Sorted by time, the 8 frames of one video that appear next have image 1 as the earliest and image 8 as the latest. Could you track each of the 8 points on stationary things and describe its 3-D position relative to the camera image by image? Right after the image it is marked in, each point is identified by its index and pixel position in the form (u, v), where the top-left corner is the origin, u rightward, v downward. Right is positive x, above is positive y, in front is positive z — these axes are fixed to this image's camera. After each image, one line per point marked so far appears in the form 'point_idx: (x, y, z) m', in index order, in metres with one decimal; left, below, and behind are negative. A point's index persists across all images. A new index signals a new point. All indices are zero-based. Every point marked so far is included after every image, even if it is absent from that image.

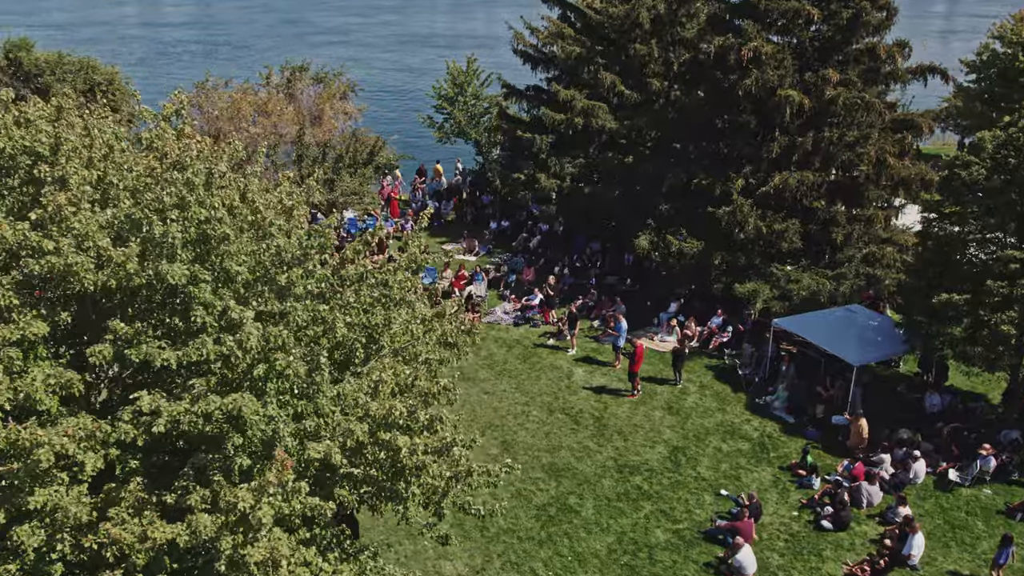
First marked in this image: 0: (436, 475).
0: (-0.9, -2.3, +11.7) m
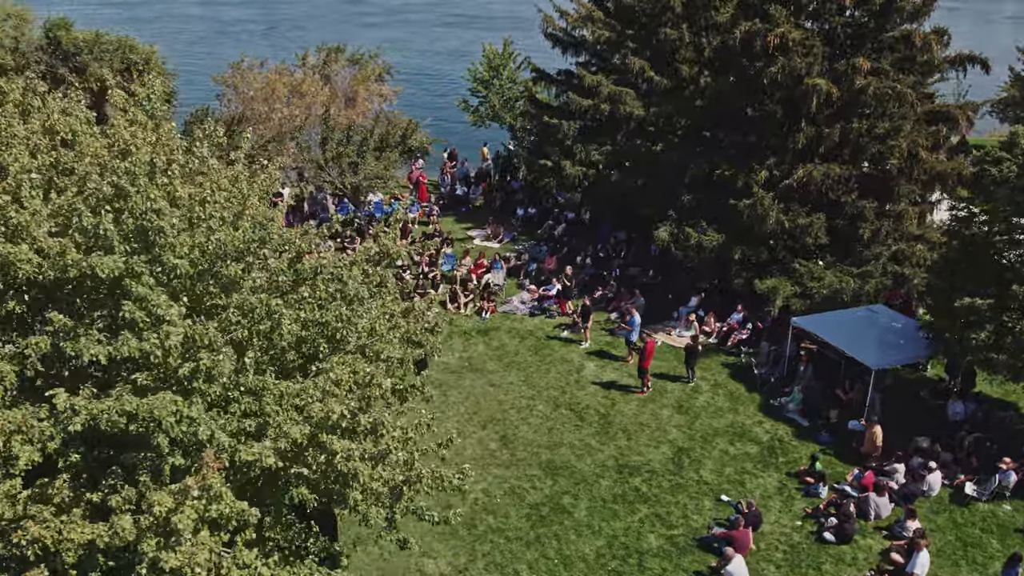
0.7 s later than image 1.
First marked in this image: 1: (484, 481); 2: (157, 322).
0: (-1.5, -2.2, +11.2) m
1: (-0.6, -3.9, +19.4) m
2: (-3.7, -0.4, +10.0) m
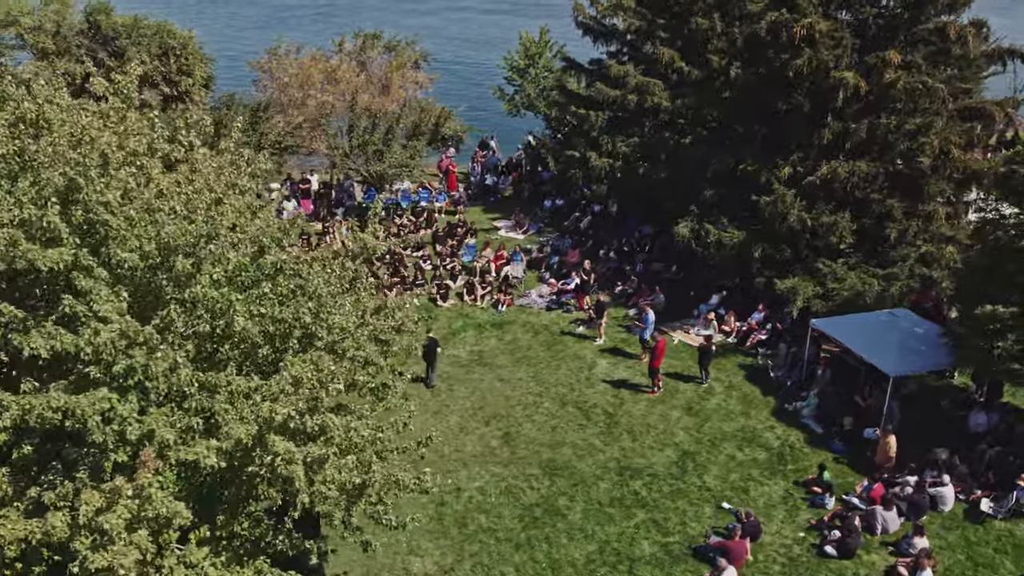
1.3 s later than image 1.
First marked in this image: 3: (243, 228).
0: (-2.0, -2.2, +10.9) m
1: (-0.6, -3.8, +19.1) m
2: (-4.2, -0.3, +9.8) m
3: (-3.7, +0.8, +13.1) m
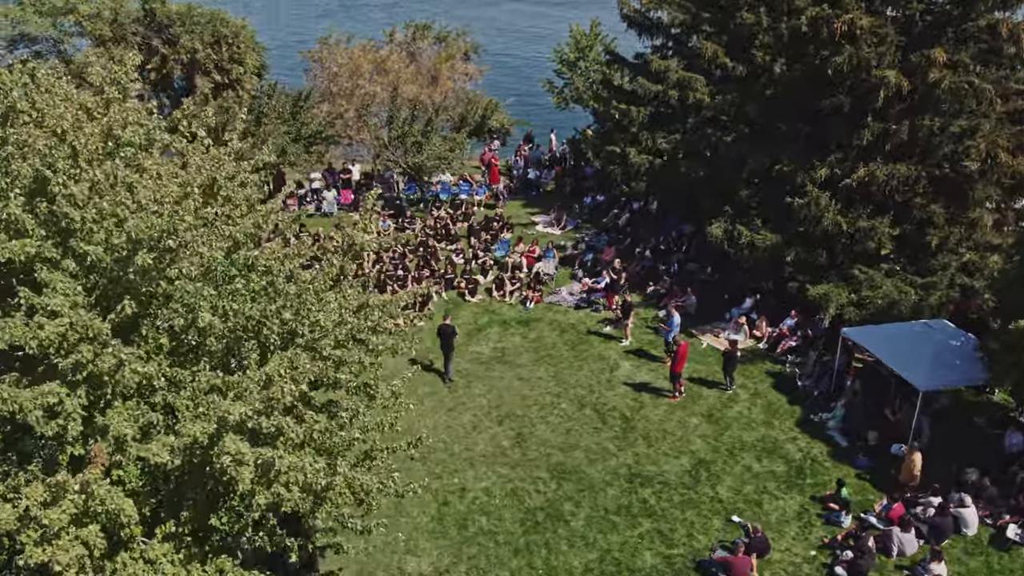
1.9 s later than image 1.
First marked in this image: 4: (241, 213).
0: (-2.4, -2.2, +10.8) m
1: (-0.5, -3.7, +18.8) m
2: (-4.6, -0.2, +9.8) m
3: (-3.8, +0.9, +13.0) m
4: (-3.8, +1.0, +13.5) m
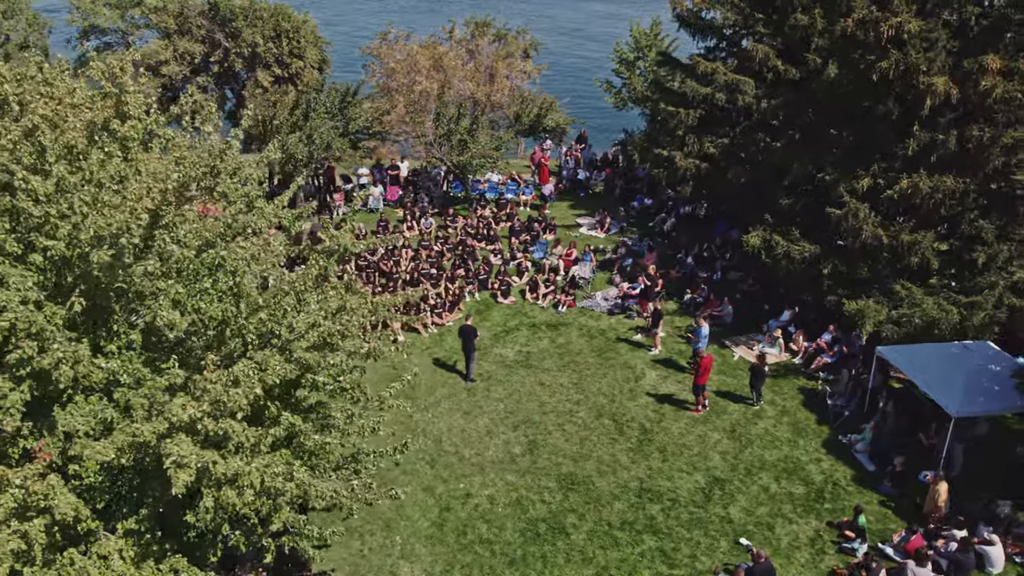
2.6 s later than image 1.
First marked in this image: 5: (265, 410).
0: (-2.8, -2.2, +10.6) m
1: (-0.4, -3.8, +18.5) m
2: (-5.1, -0.2, +9.8) m
3: (-4.0, +0.9, +13.0) m
4: (-3.9, +1.0, +13.5) m
5: (-3.1, -1.5, +12.2) m
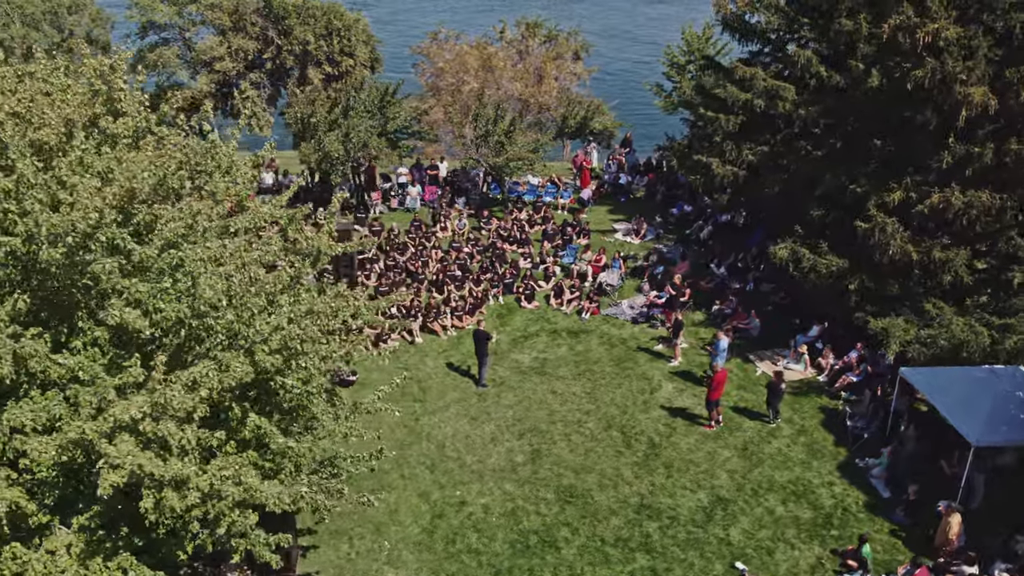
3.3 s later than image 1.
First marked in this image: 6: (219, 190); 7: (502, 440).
0: (-3.4, -2.2, +10.5) m
1: (-0.4, -3.9, +18.2) m
2: (-5.7, -0.1, +9.9) m
3: (-4.3, +0.9, +13.0) m
4: (-4.2, +1.0, +13.5) m
5: (-3.6, -1.5, +12.2) m
6: (-4.4, +1.5, +14.5) m
7: (-0.2, -3.1, +20.0) m
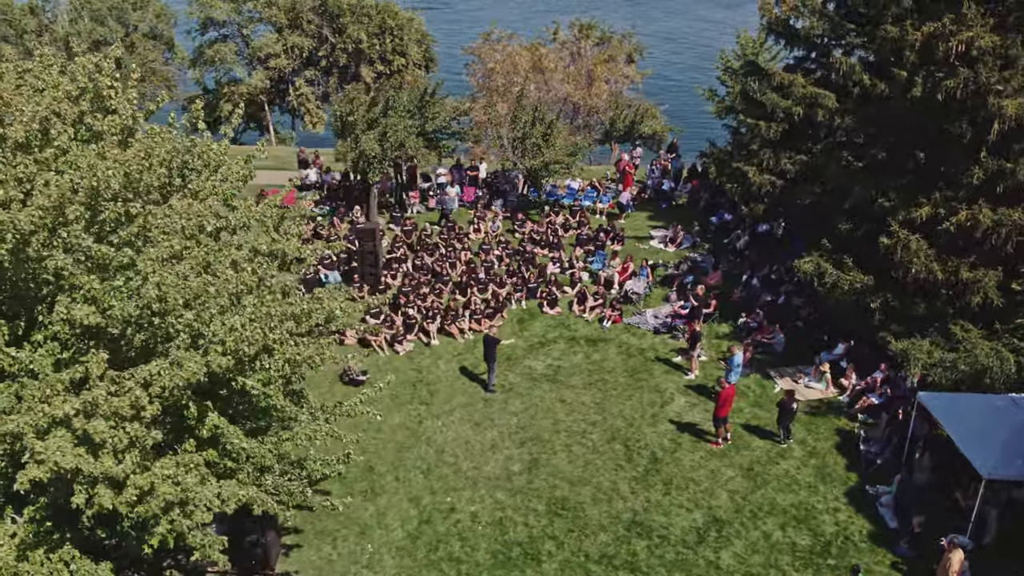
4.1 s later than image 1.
0: (-4.2, -2.2, +10.6) m
1: (-0.6, -4.0, +18.0) m
2: (-6.4, 0.0, +10.1) m
3: (-4.7, +1.0, +13.1) m
4: (-4.5, +1.0, +13.6) m
5: (-4.1, -1.5, +12.2) m
6: (-4.7, +1.5, +14.6) m
7: (-0.2, -3.3, +19.7) m
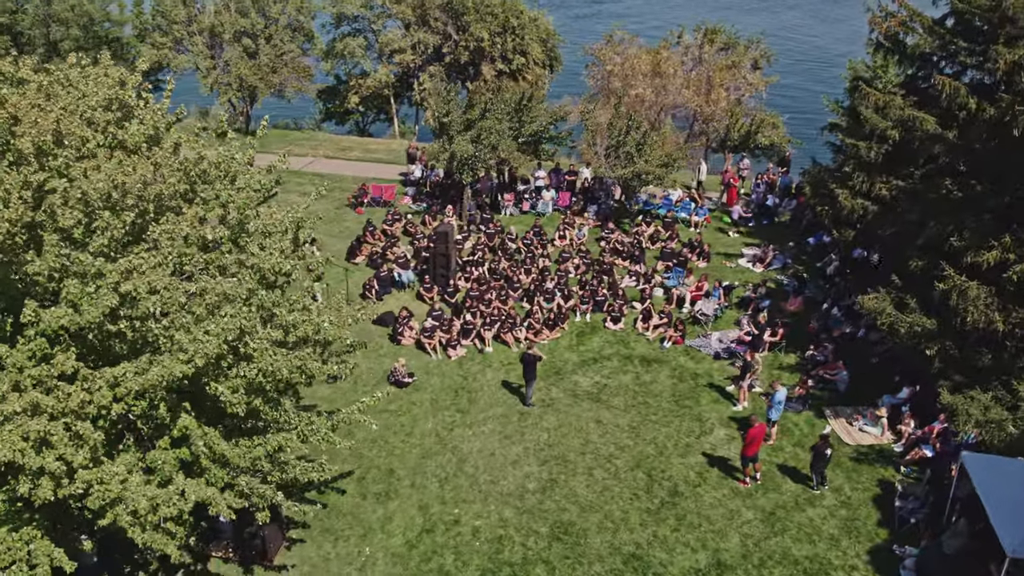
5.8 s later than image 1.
0: (-5.1, -2.3, +11.4) m
1: (-0.5, -4.3, +18.1) m
2: (-7.3, 0.0, +11.3) m
3: (-5.1, +0.9, +13.9) m
4: (-4.8, +1.0, +14.3) m
5: (-4.8, -1.6, +13.0) m
6: (-4.7, +1.4, +15.4) m
7: (+0.2, -3.6, +19.7) m
